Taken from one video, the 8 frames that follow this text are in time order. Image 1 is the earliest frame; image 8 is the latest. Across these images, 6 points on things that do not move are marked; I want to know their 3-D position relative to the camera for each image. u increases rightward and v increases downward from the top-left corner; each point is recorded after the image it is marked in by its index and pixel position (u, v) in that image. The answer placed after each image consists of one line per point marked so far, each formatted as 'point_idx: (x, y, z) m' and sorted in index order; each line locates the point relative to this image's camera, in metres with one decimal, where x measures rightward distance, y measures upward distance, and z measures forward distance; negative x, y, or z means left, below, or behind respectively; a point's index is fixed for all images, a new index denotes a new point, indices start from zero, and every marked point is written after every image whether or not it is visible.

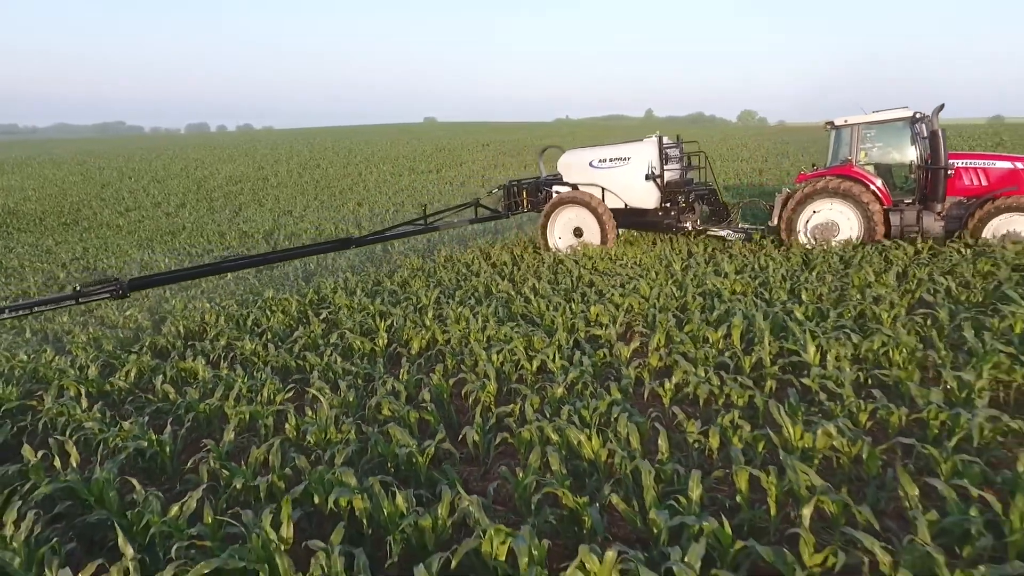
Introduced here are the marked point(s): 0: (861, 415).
0: (+1.6, -0.6, +3.0) m
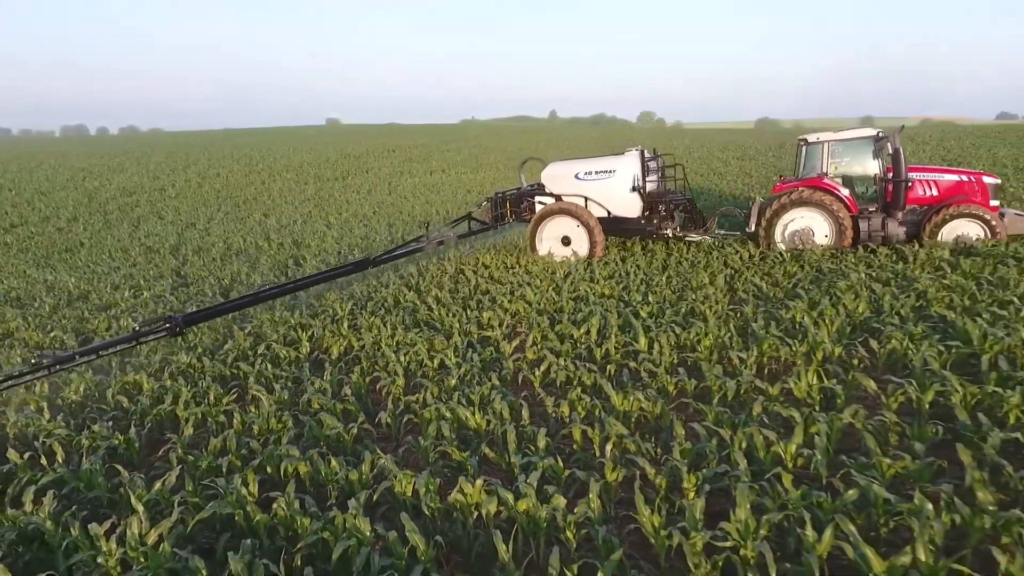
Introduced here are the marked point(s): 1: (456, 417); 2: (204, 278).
0: (+1.0, -0.6, +4.2) m
1: (-0.3, -0.8, +3.9) m
2: (-4.8, +0.1, +10.0) m
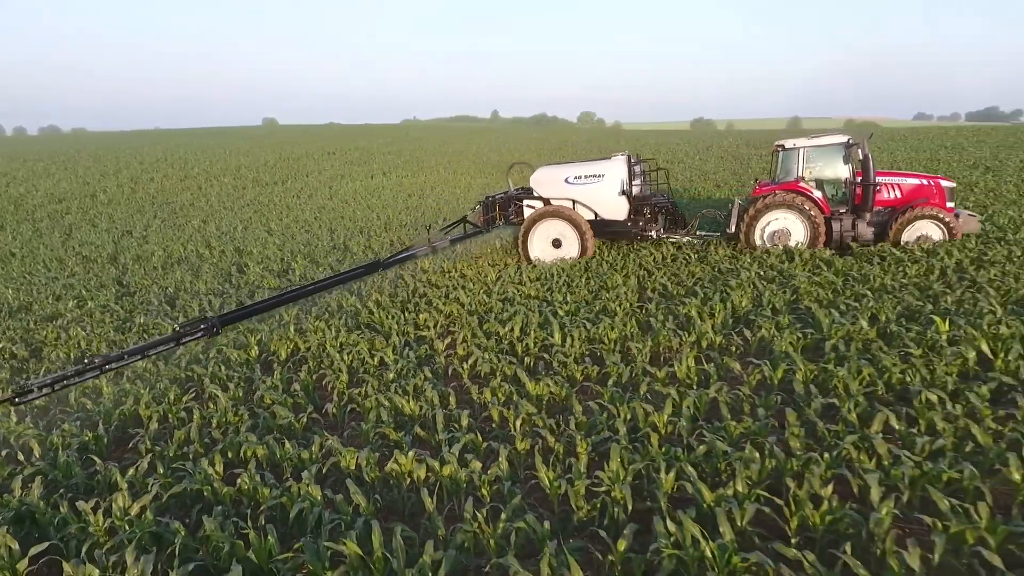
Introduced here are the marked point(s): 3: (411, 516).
0: (+0.5, -0.6, +4.9) m
1: (-0.8, -0.8, +4.5) m
2: (-5.8, 0.0, +10.3) m
3: (-0.5, -1.2, +3.4) m
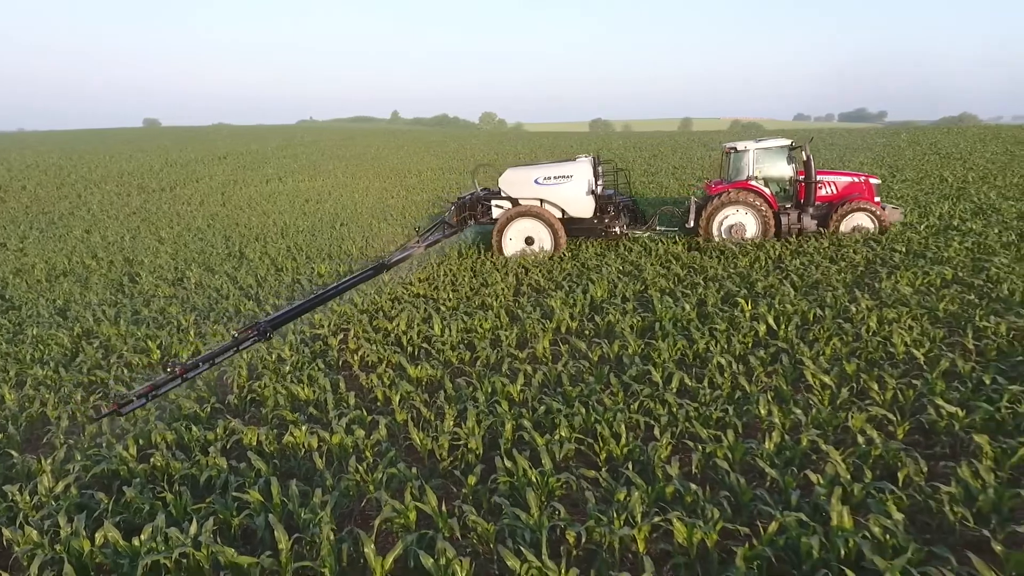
0: (-0.5, -0.6, +5.8) m
1: (-1.8, -0.8, +5.2) m
2: (-7.5, -0.2, +10.2) m
3: (-1.3, -1.2, +4.2) m
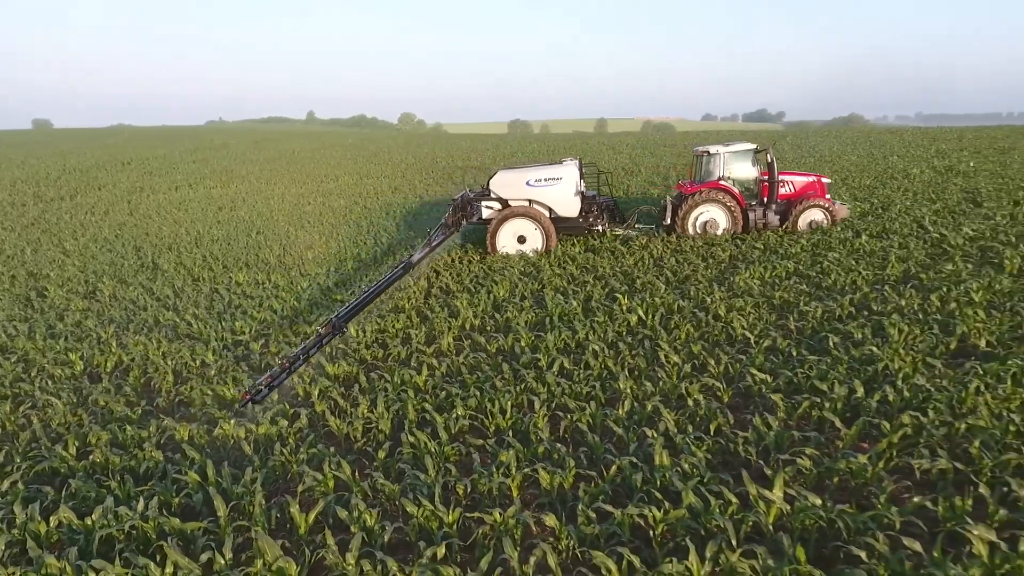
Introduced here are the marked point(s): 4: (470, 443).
0: (-1.5, -0.7, +6.5) m
1: (-2.6, -0.9, +5.8) m
2: (-8.9, -0.5, +10.0) m
3: (-2.0, -1.3, +4.8) m
4: (-0.3, -1.1, +4.5) m
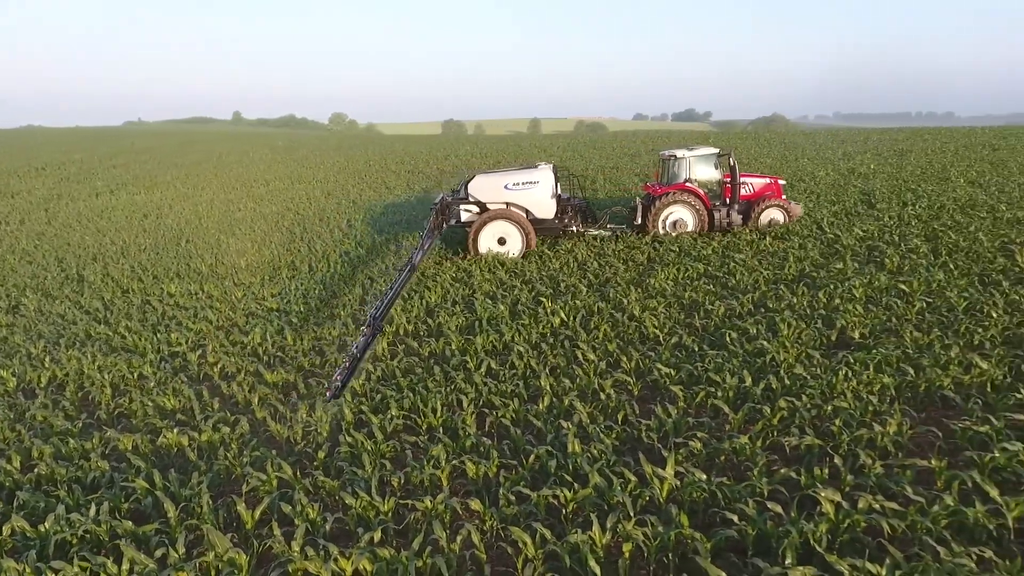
0: (-2.2, -0.8, +6.8) m
1: (-3.3, -1.1, +6.0) m
2: (-9.9, -0.8, +9.6) m
3: (-2.6, -1.4, +5.0) m
4: (-0.8, -1.1, +4.9) m
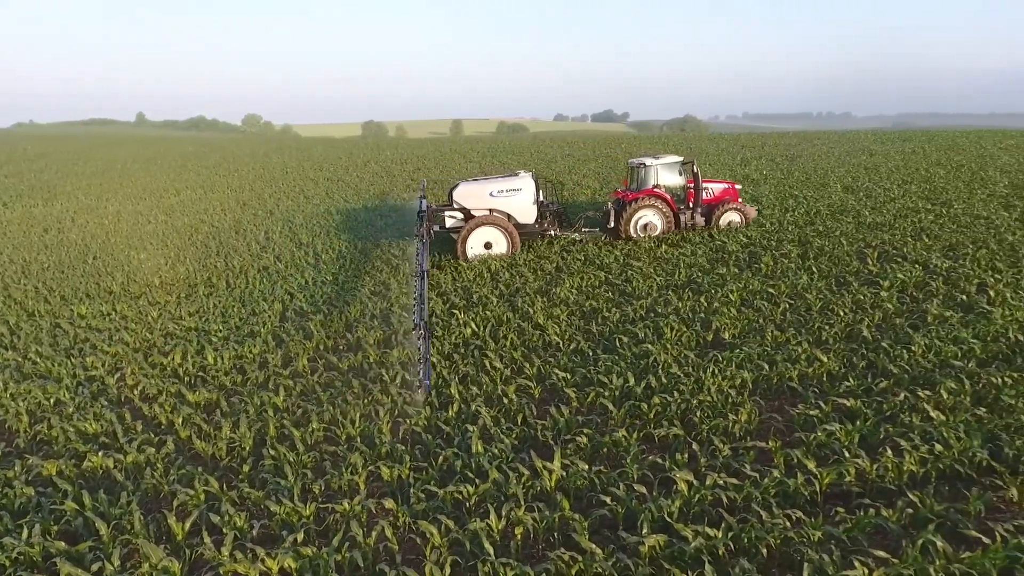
0: (-3.1, -1.0, +7.1) m
1: (-4.1, -1.3, +6.1) m
2: (-11.1, -1.2, +9.0) m
3: (-3.3, -1.7, +5.3) m
4: (-1.5, -1.3, +5.4) m
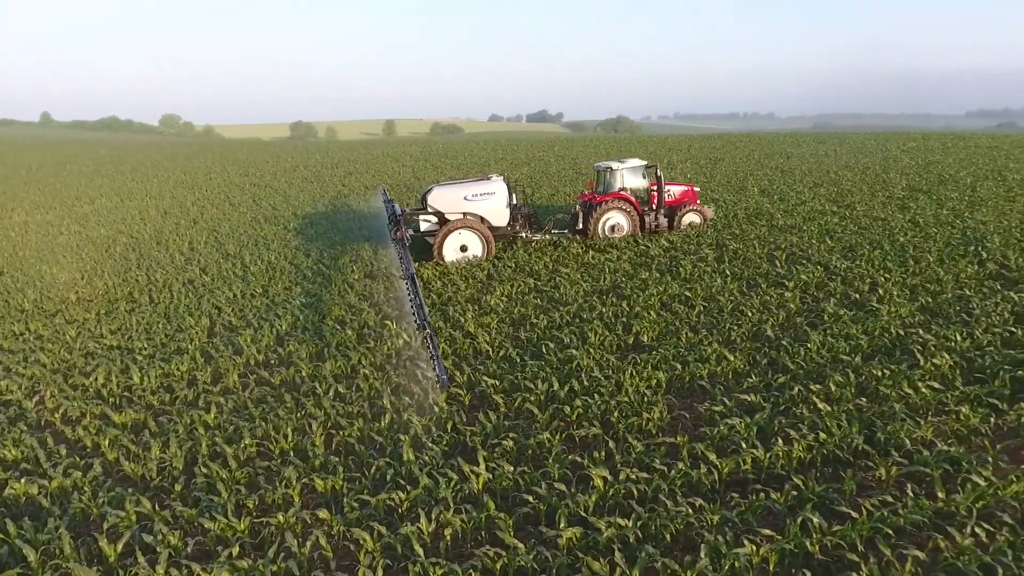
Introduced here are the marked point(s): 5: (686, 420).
0: (-3.9, -1.2, +7.0) m
1: (-4.7, -1.6, +6.0) m
2: (-12.0, -1.6, +8.2) m
3: (-3.9, -1.8, +5.2) m
4: (-2.1, -1.5, +5.5) m
5: (+1.6, -1.2, +5.7) m
